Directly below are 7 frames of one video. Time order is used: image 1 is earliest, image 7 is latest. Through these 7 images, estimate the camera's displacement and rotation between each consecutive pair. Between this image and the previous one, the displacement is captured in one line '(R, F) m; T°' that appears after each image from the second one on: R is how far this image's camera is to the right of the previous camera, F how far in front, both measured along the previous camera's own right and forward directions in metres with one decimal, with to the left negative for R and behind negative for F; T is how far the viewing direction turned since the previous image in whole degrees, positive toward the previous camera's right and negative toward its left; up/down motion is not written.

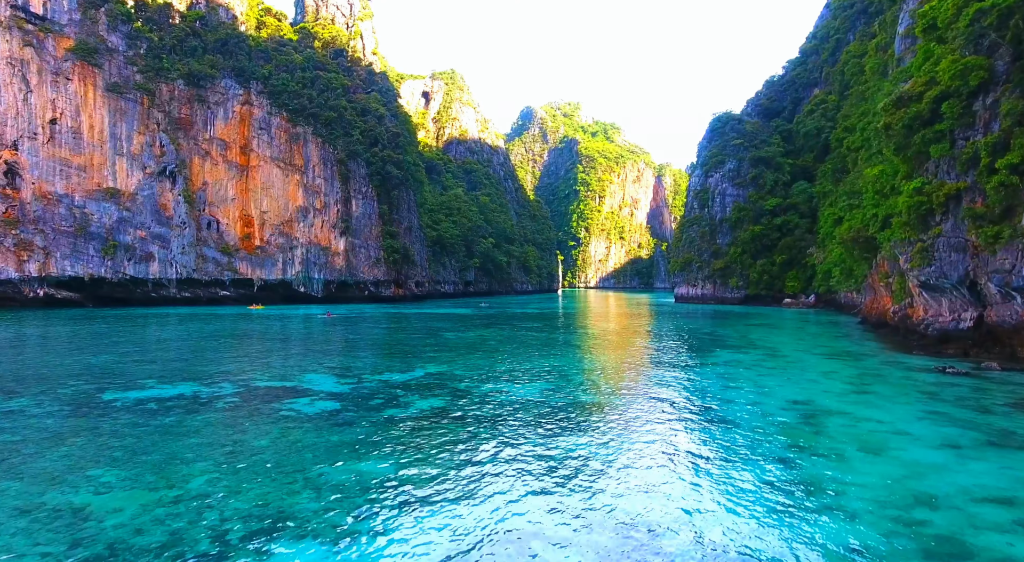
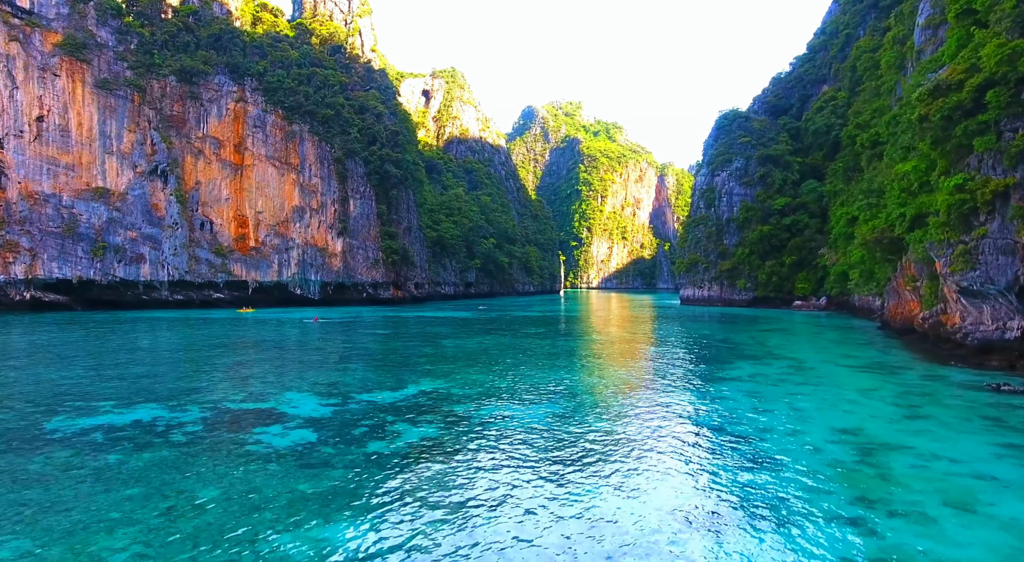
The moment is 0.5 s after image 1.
(0.0, +1.1) m; 0°
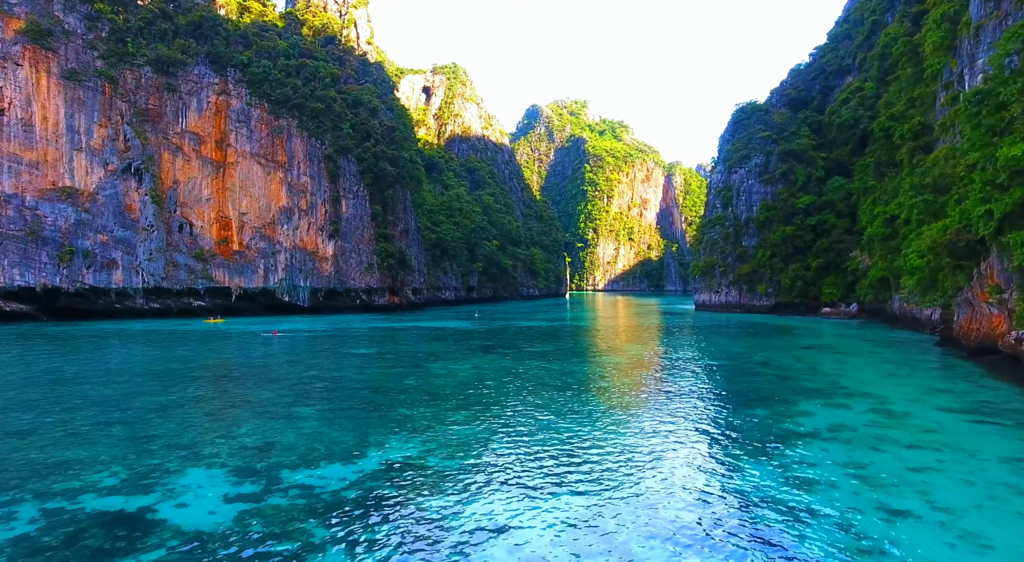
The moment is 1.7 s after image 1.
(0.0, +2.9) m; 0°
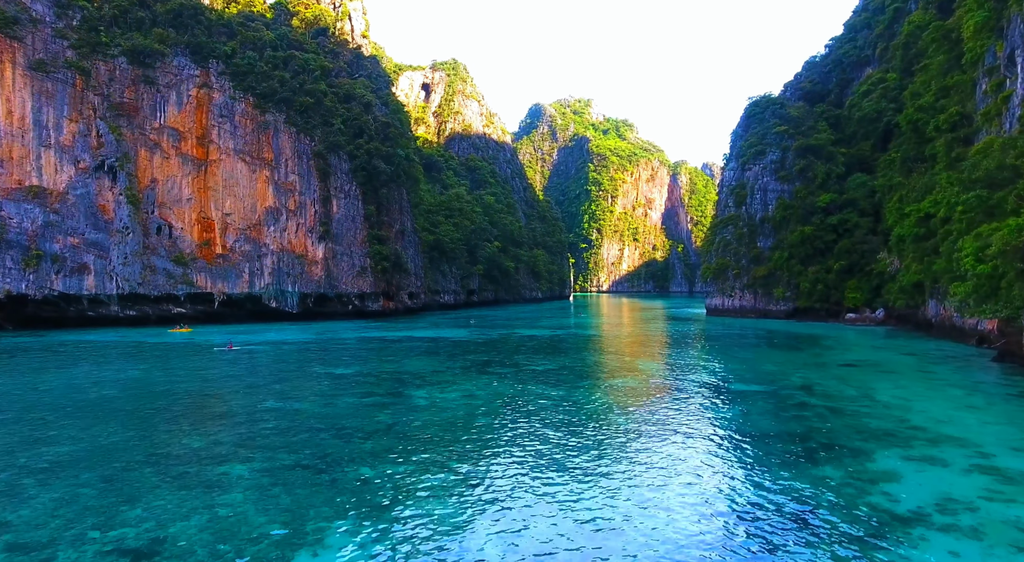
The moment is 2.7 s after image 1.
(+0.1, +2.3) m; 0°
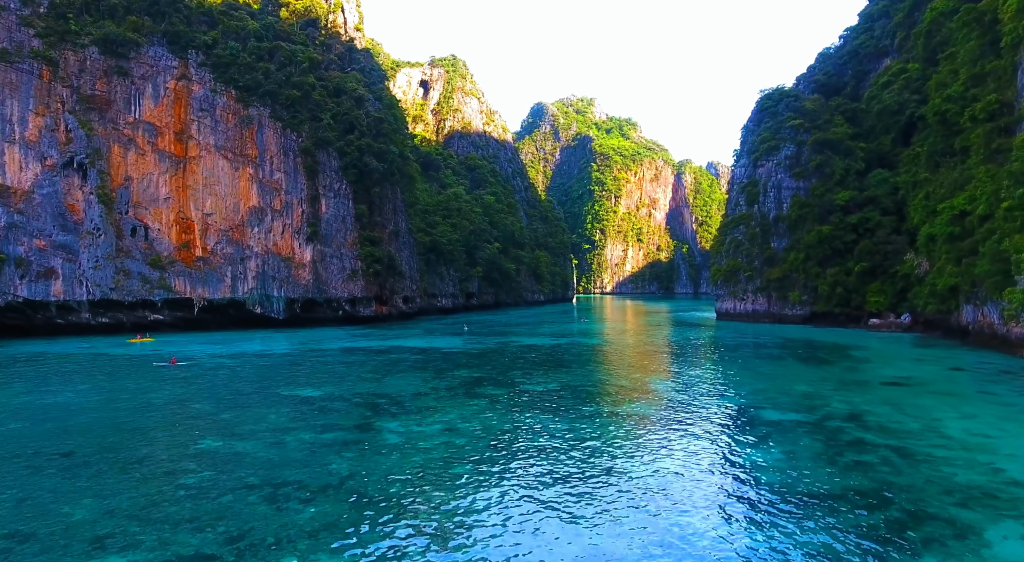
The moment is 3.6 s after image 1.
(+0.2, +2.2) m; 0°
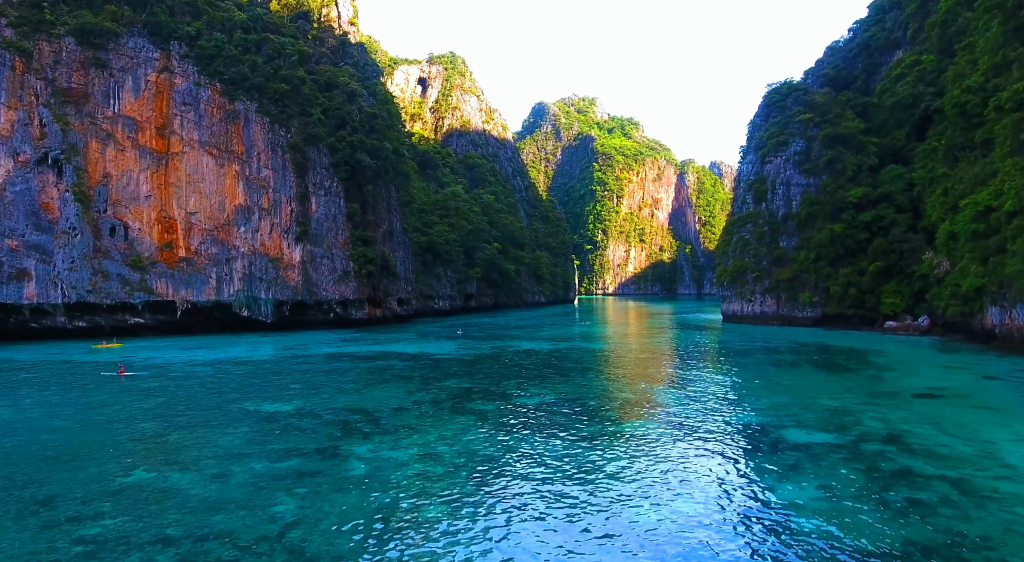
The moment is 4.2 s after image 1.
(+0.2, +1.5) m; 0°
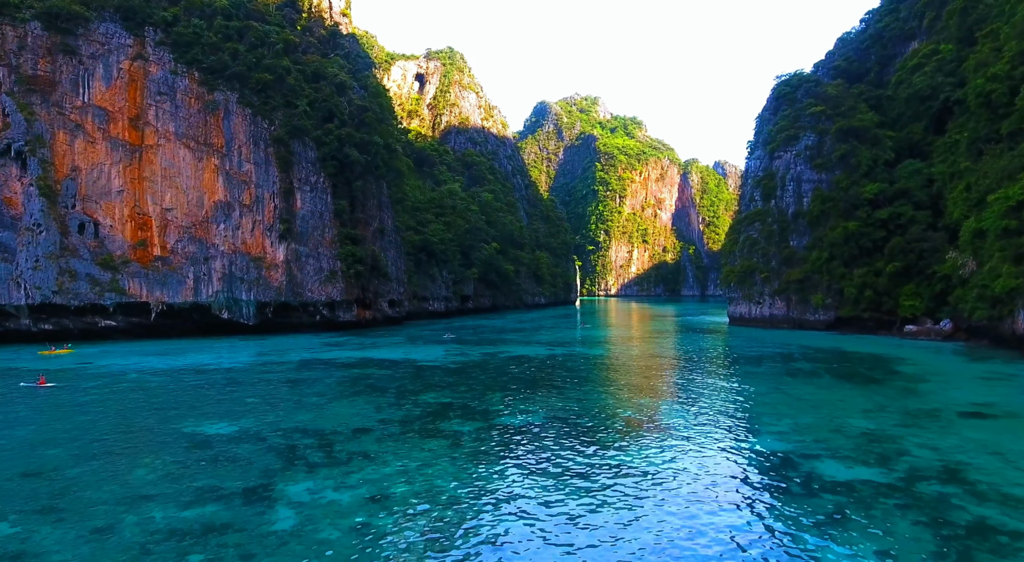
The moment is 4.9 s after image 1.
(+0.4, +1.8) m; 0°
